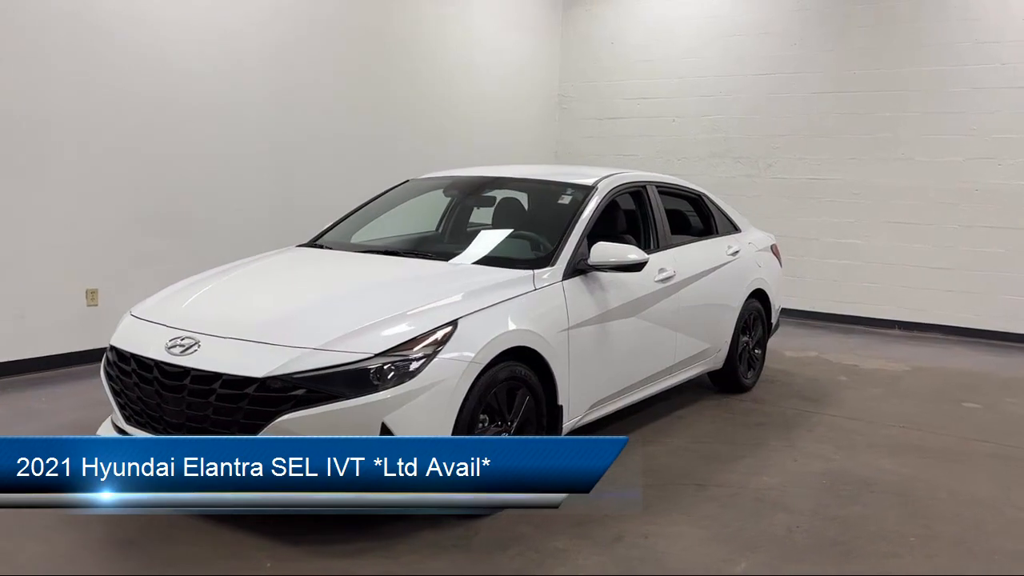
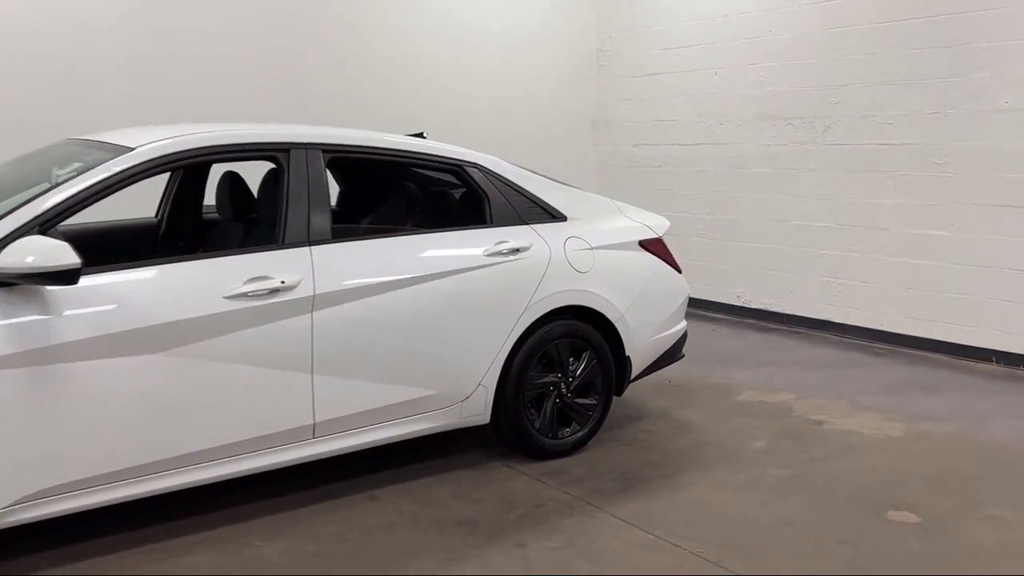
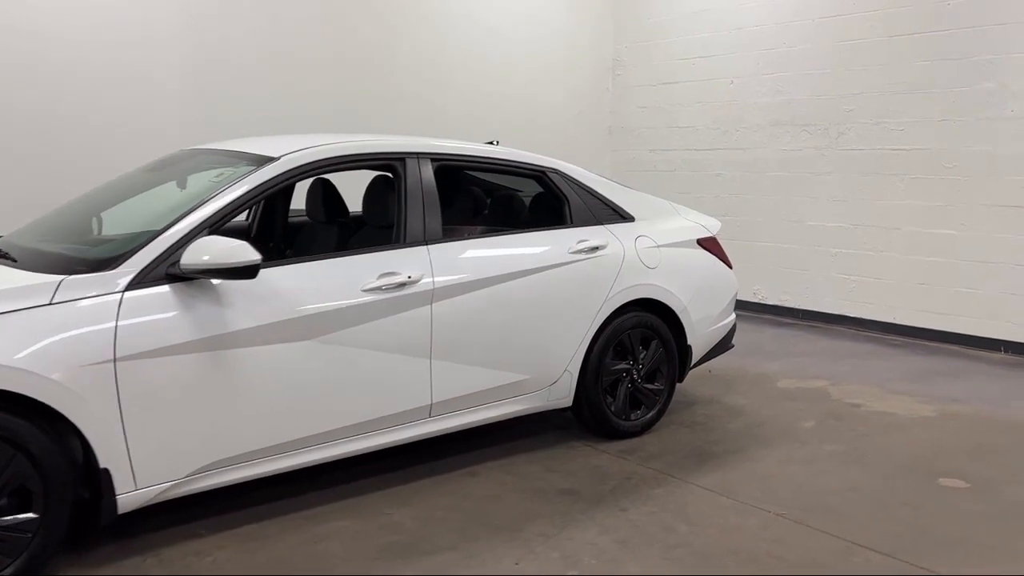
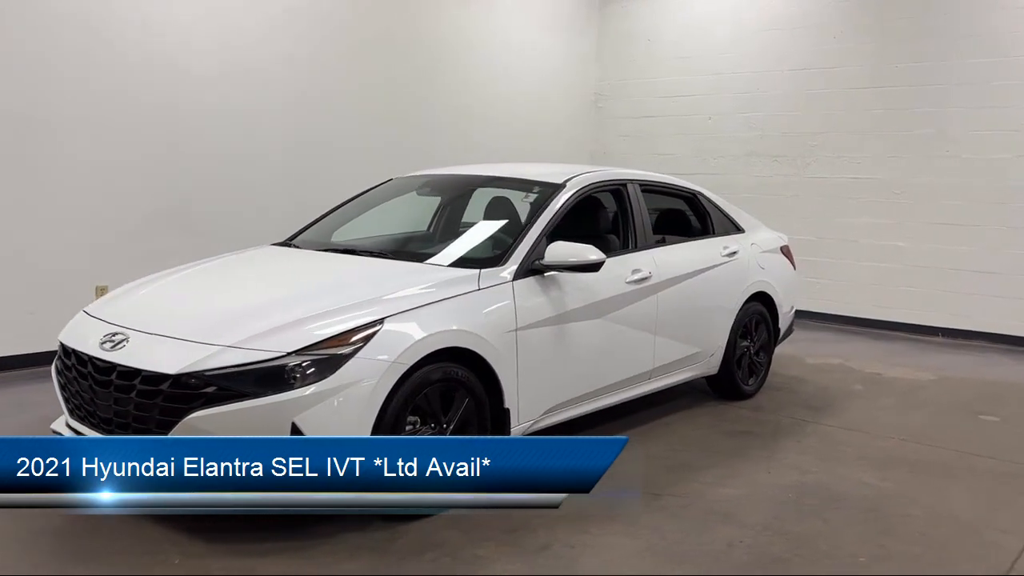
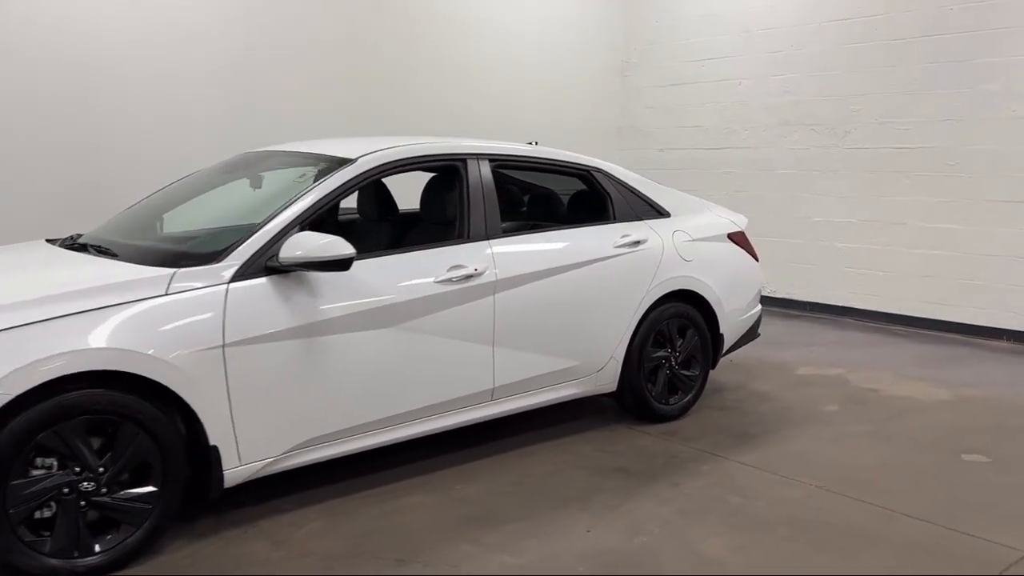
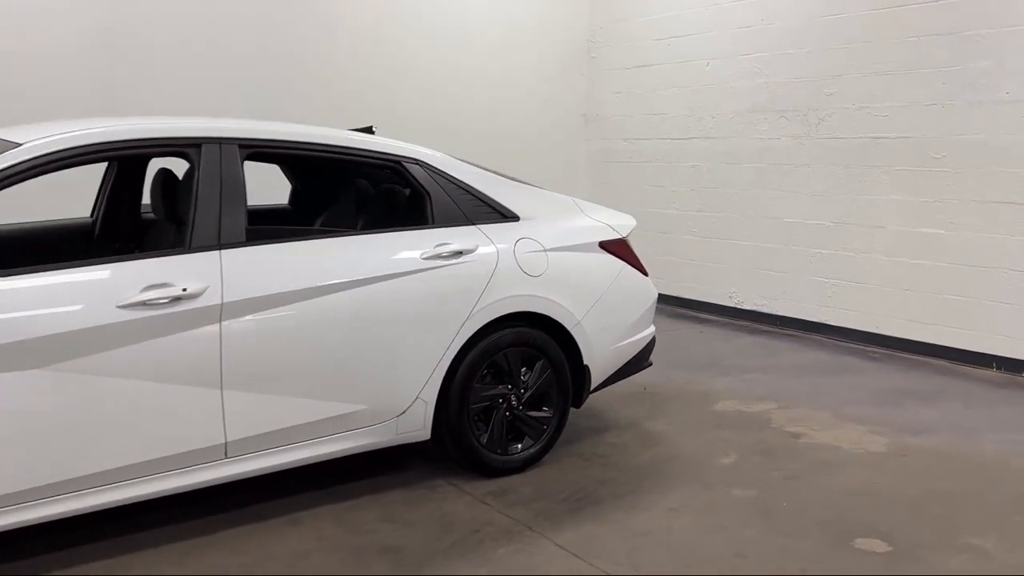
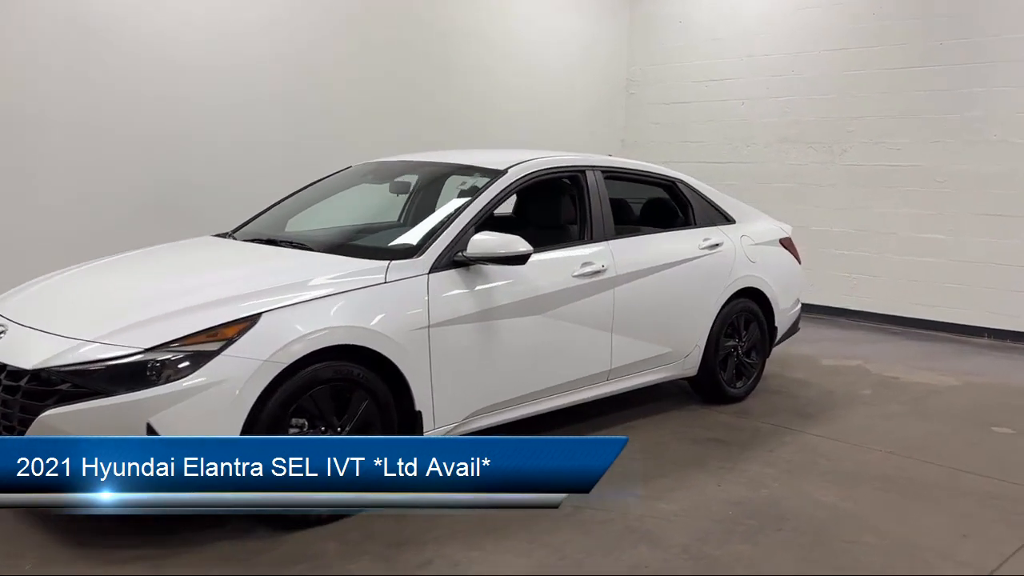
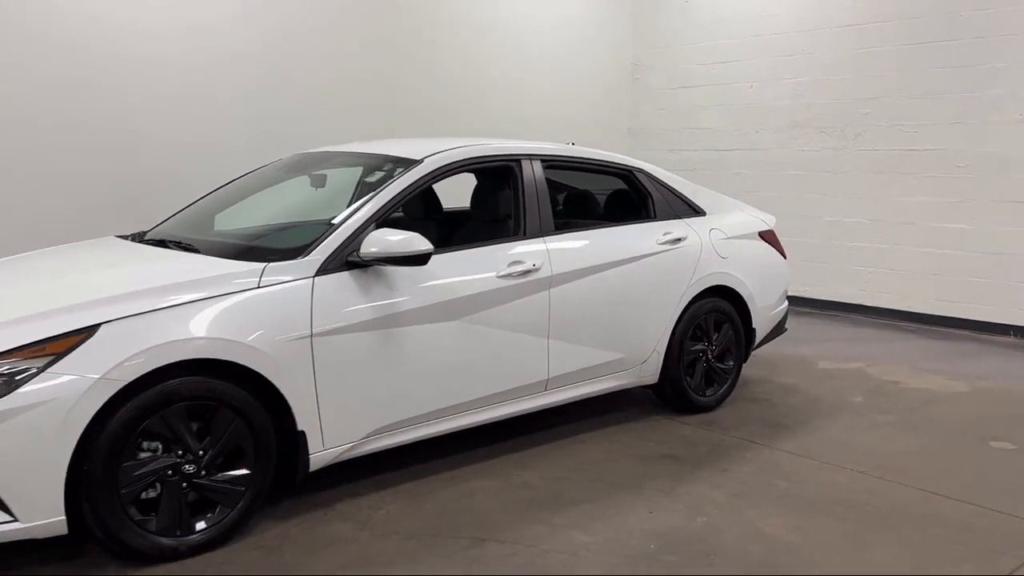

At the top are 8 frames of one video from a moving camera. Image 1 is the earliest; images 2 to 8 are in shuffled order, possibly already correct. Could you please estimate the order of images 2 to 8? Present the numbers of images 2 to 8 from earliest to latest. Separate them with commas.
4, 7, 8, 5, 3, 2, 6
